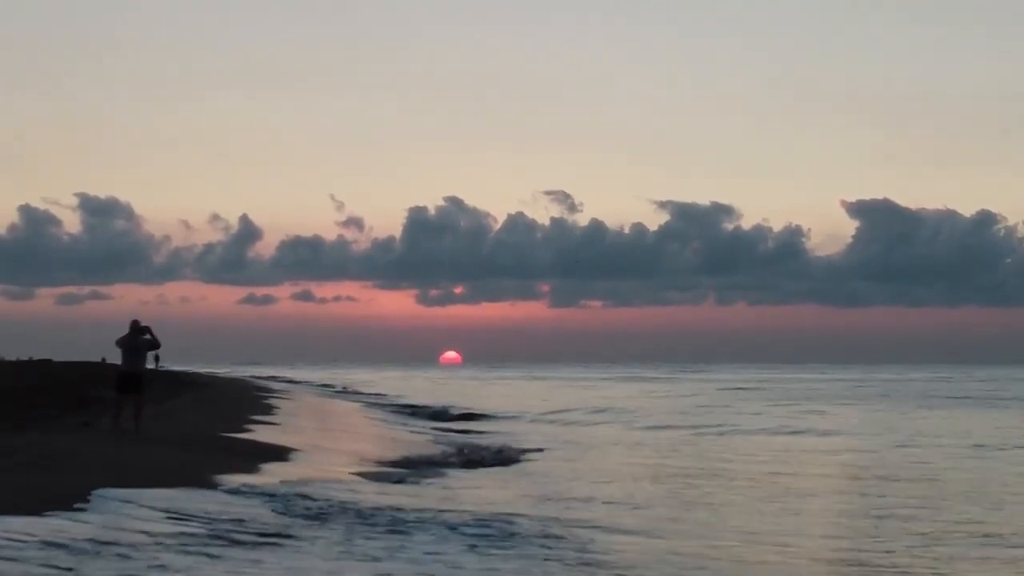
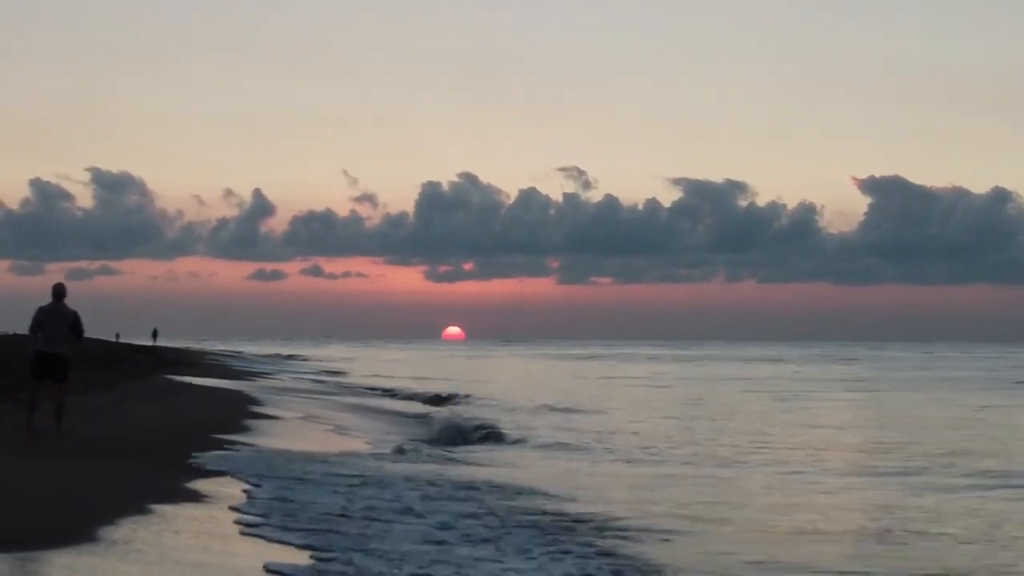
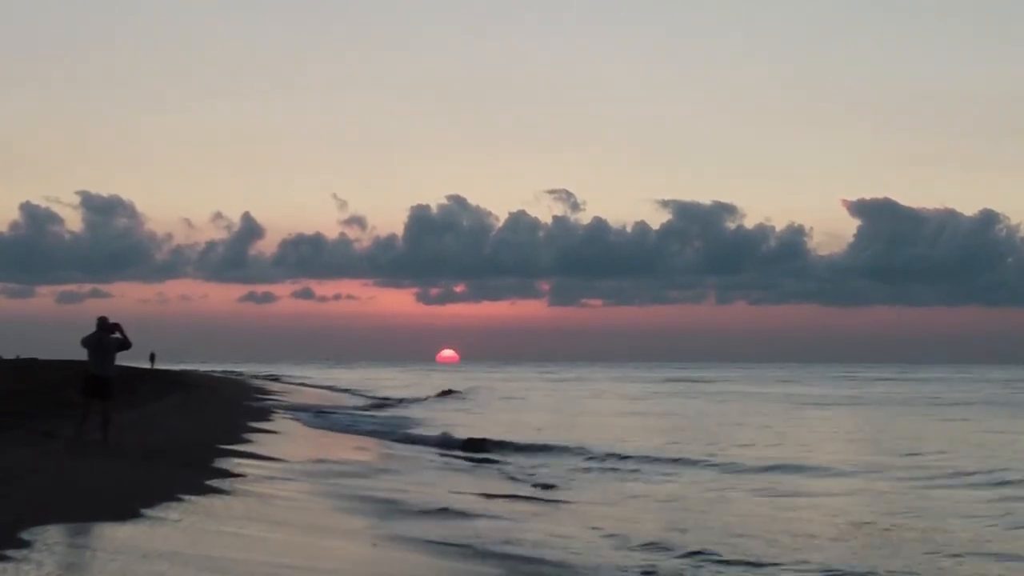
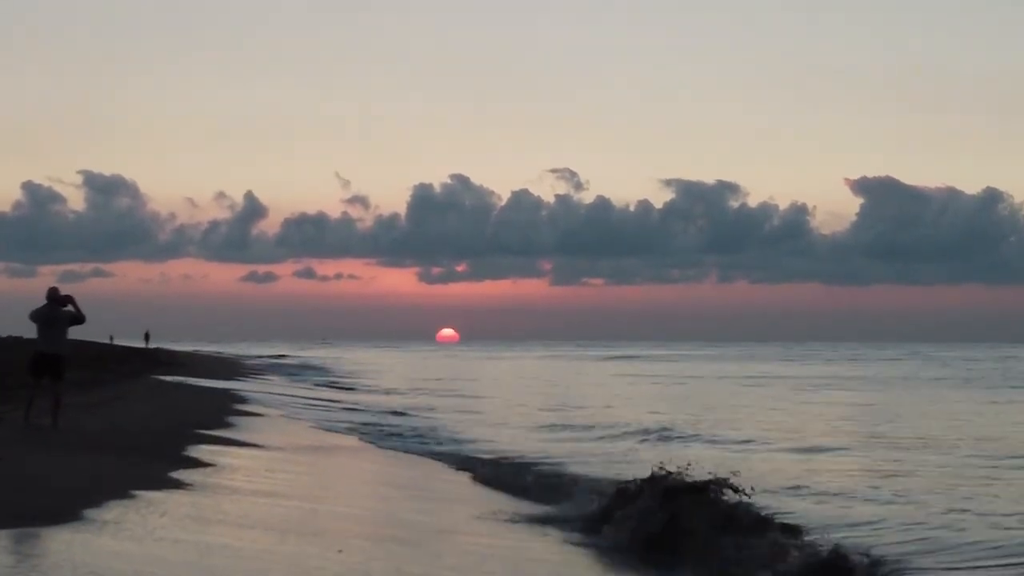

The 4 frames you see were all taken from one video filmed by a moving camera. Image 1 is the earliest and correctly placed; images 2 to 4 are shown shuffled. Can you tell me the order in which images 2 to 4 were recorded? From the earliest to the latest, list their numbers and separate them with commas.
3, 4, 2
